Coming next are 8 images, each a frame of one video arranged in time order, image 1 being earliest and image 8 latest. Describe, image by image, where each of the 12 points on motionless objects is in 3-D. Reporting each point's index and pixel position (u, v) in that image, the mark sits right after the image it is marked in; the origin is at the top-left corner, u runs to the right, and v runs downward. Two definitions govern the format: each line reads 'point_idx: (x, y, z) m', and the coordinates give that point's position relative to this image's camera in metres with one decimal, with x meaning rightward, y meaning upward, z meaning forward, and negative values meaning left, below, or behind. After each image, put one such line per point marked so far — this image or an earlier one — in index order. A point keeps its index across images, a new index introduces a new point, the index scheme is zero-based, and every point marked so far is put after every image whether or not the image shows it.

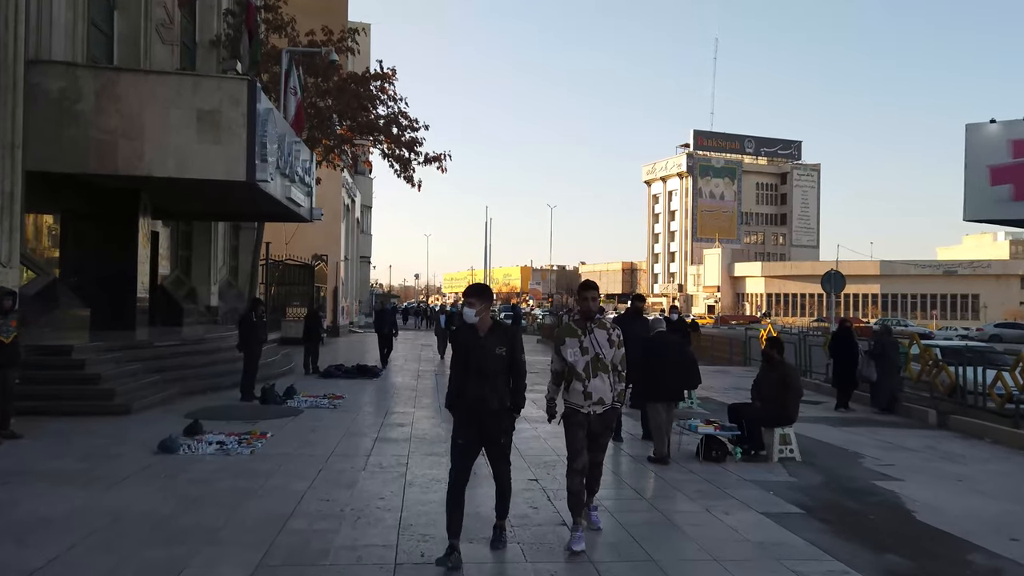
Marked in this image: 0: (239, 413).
0: (-4.2, -1.9, +11.7) m
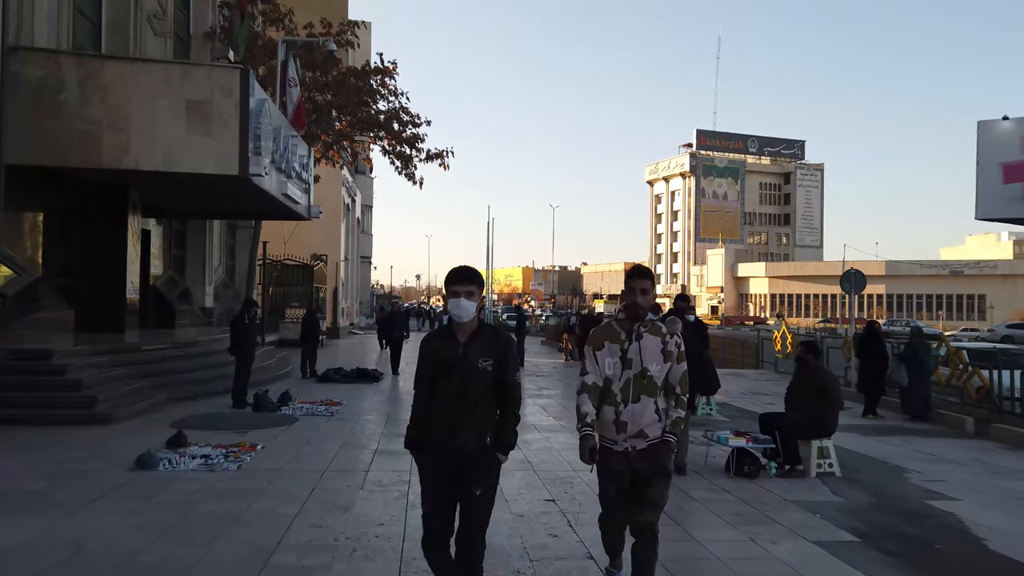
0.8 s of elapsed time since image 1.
0: (-4.1, -1.9, +10.9) m
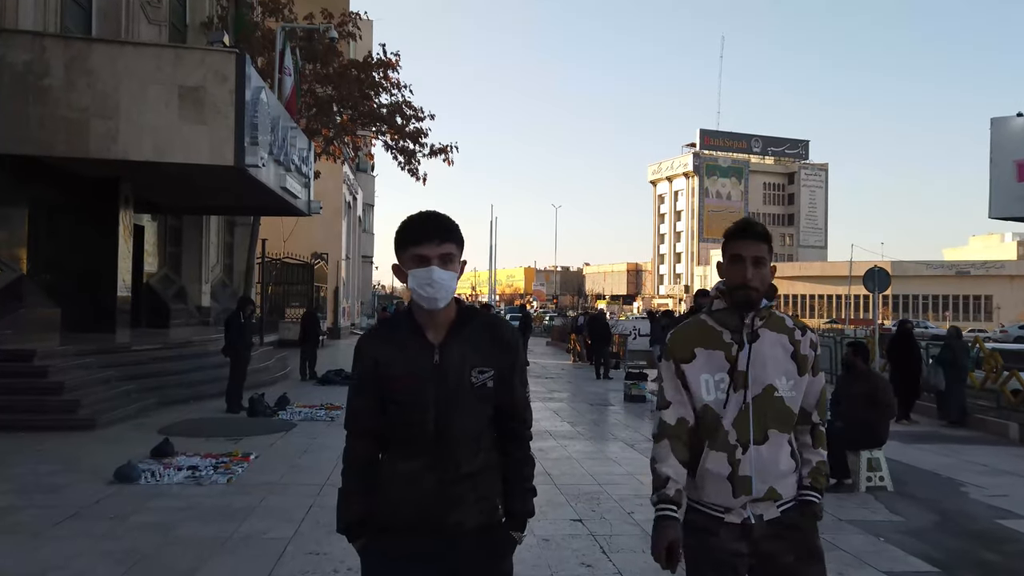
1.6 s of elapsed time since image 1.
0: (-3.9, -1.9, +10.2) m
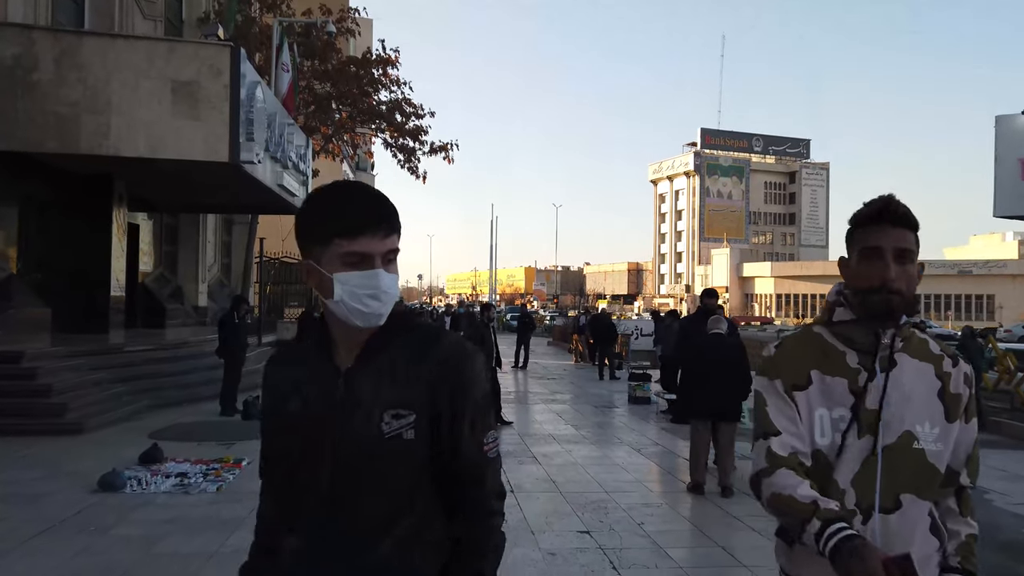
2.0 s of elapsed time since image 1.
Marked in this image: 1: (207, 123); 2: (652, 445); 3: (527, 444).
0: (-3.9, -1.9, +9.9) m
1: (-5.1, +2.8, +12.8) m
2: (+1.8, -2.0, +9.9) m
3: (+0.2, -2.0, +9.6) m
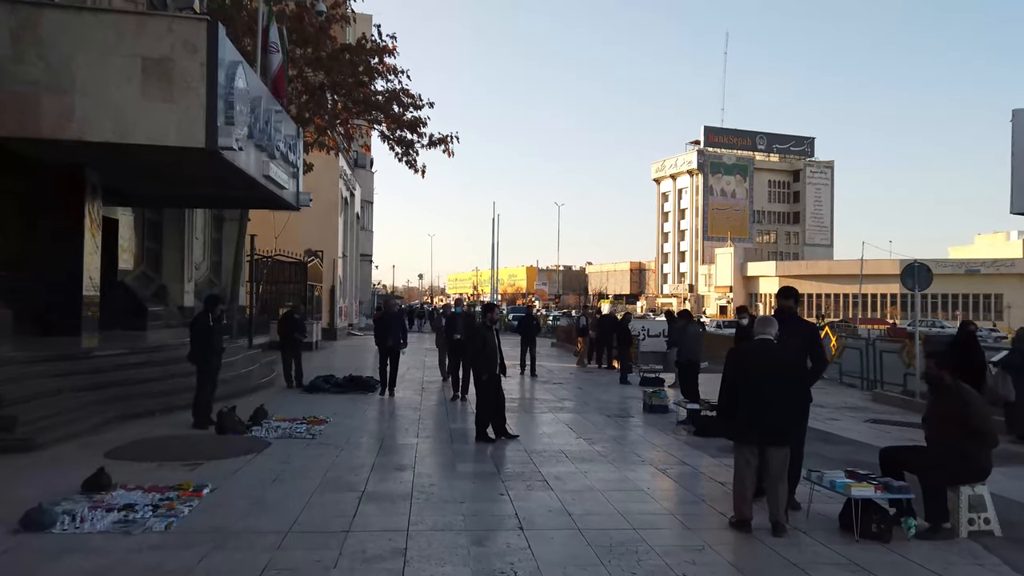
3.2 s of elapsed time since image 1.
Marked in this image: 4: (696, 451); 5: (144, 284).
0: (-3.8, -1.8, +8.7) m
1: (-5.1, +2.8, +11.6) m
2: (+1.9, -2.0, +8.7) m
3: (+0.3, -1.9, +8.4) m
4: (+2.3, -2.0, +9.6) m
5: (-9.3, +0.1, +19.2) m
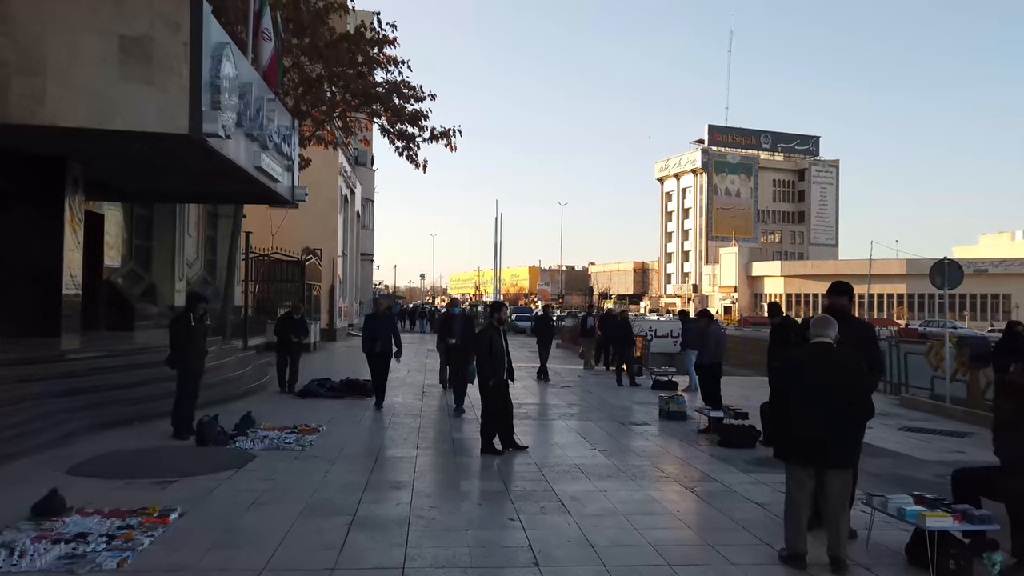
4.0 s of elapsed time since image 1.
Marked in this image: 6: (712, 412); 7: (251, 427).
0: (-3.7, -1.8, +7.9) m
1: (-5.0, +2.8, +10.8) m
2: (+2.0, -2.0, +7.9) m
3: (+0.4, -1.9, +7.6) m
4: (+2.4, -2.0, +8.7) m
5: (-9.1, +0.1, +18.4) m
6: (+2.8, -1.7, +10.6) m
7: (-3.4, -1.8, +9.8) m
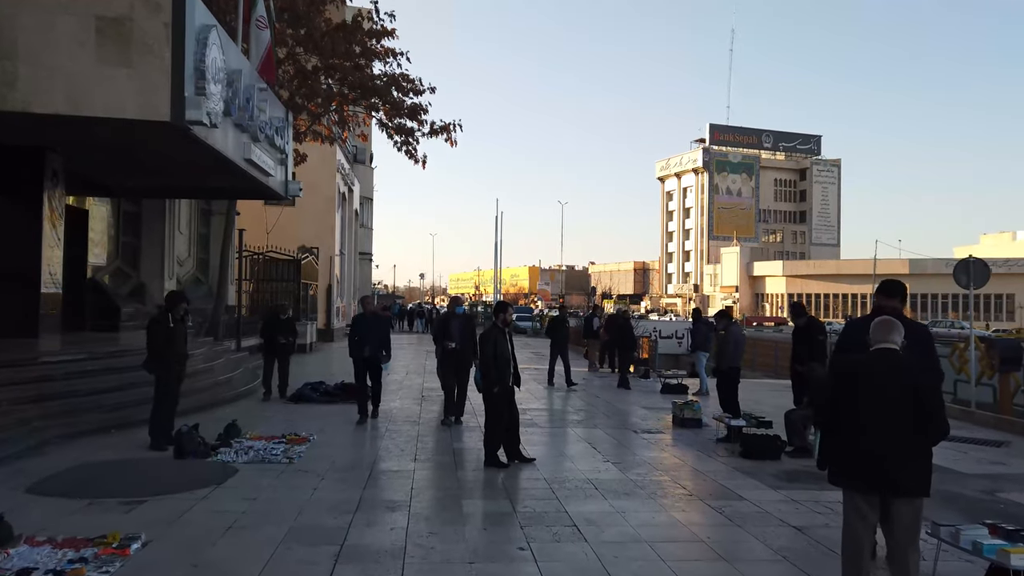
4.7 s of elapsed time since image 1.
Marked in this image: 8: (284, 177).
0: (-3.6, -1.8, +7.1) m
1: (-4.9, +2.8, +10.1) m
2: (+2.1, -2.0, +7.1) m
3: (+0.4, -1.9, +6.8) m
4: (+2.5, -2.0, +8.0) m
5: (-9.1, +0.2, +17.6) m
6: (+2.9, -1.7, +9.9) m
7: (-3.3, -1.8, +9.1) m
8: (-5.1, +2.5, +17.1) m
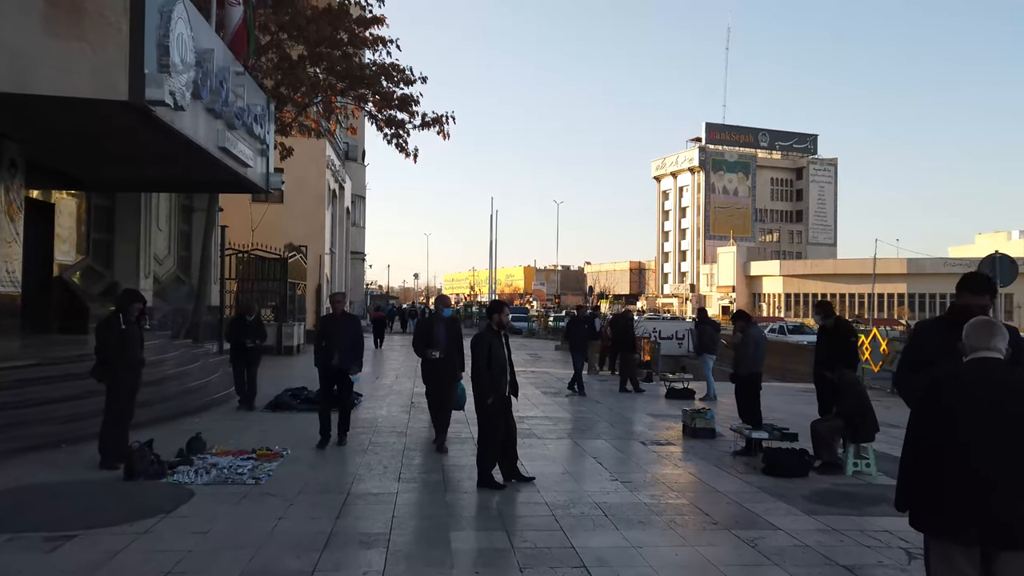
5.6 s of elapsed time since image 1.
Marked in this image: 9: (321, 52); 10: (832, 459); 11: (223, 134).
0: (-3.6, -1.8, +6.1) m
1: (-4.9, +2.9, +9.1) m
2: (+2.1, -1.9, +6.2) m
3: (+0.4, -1.9, +5.9) m
4: (+2.4, -2.0, +7.0) m
5: (-9.2, +0.2, +16.6) m
6: (+2.8, -1.7, +9.0) m
7: (-3.3, -1.7, +8.1) m
8: (-5.2, +2.5, +16.1) m
9: (-4.9, +6.0, +19.4) m
10: (+3.5, -1.9, +8.3) m
11: (-4.8, +2.5, +12.6) m
